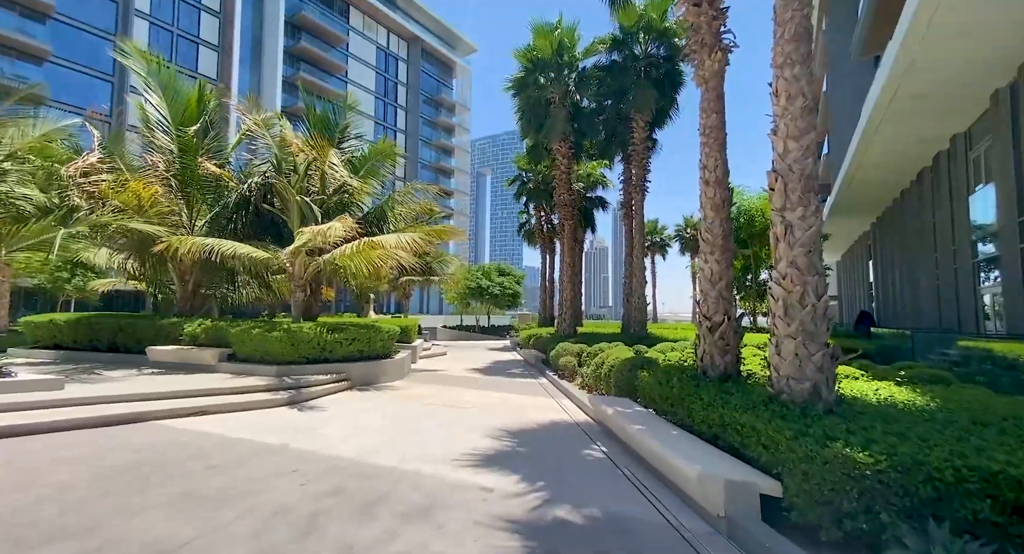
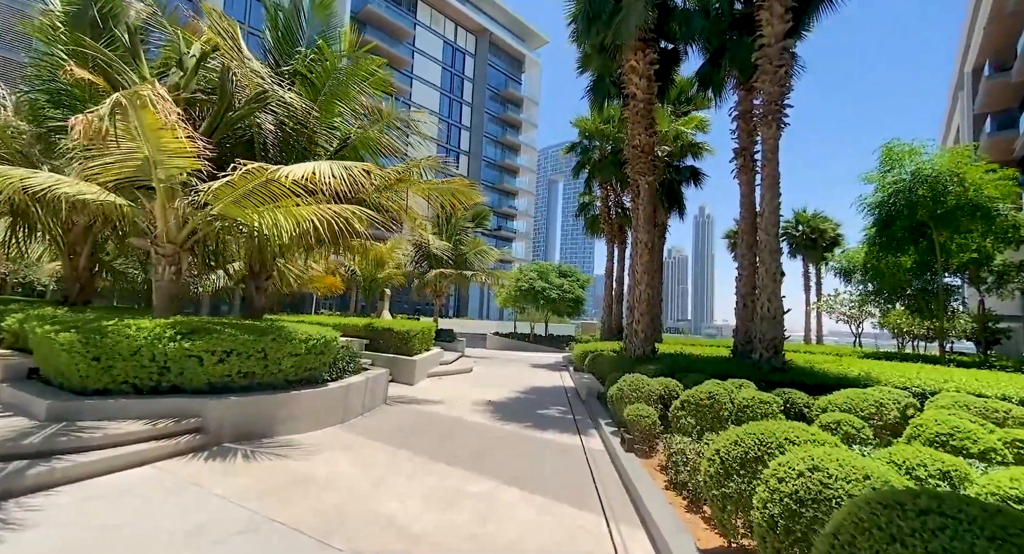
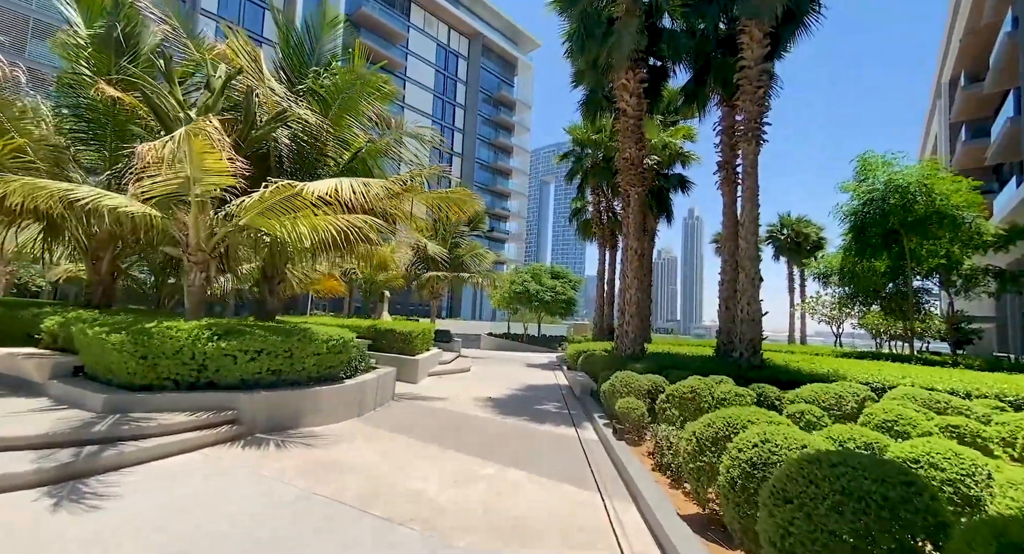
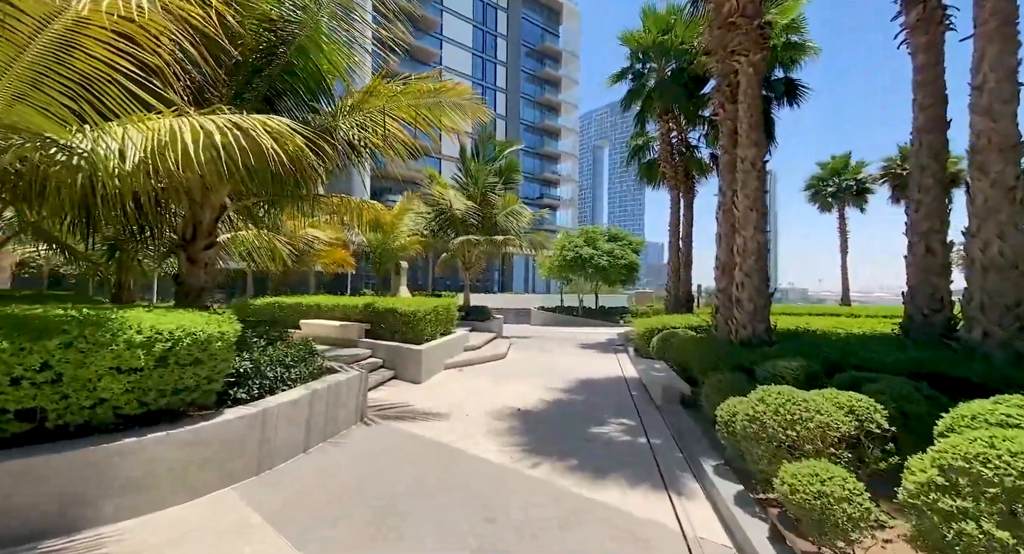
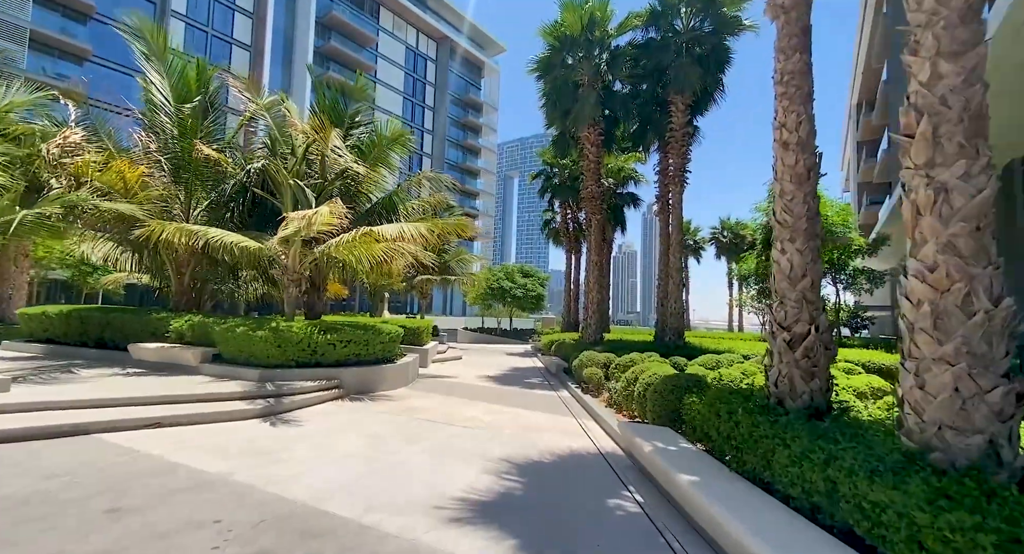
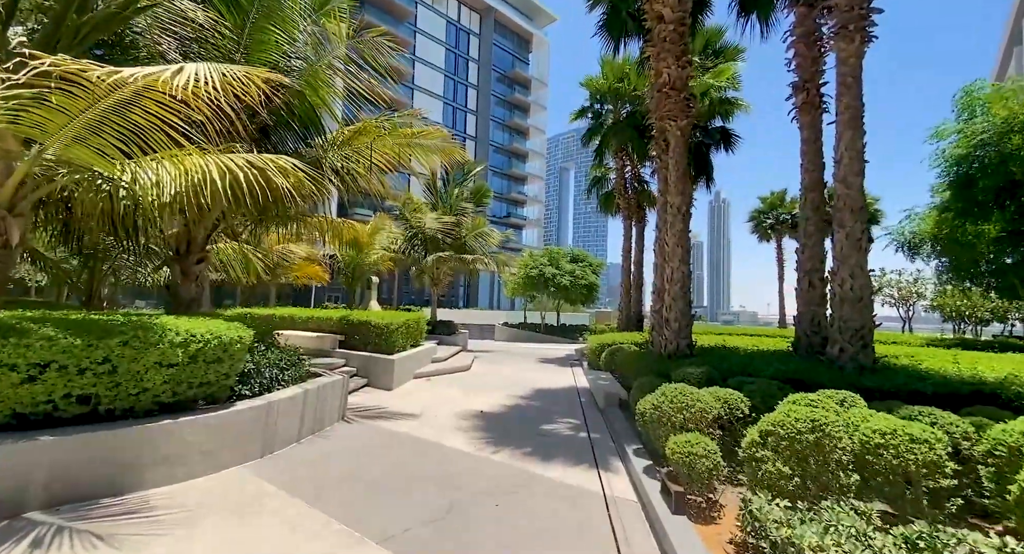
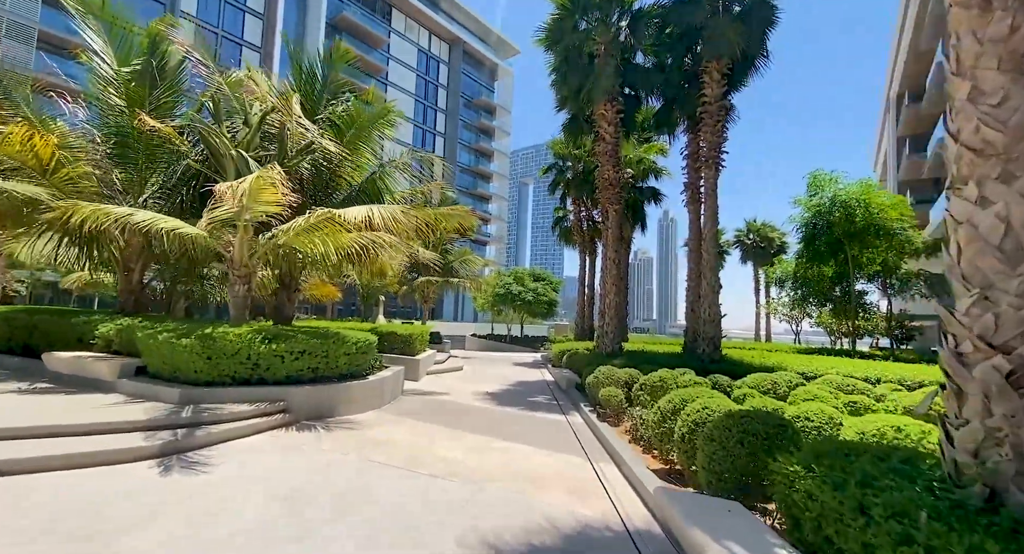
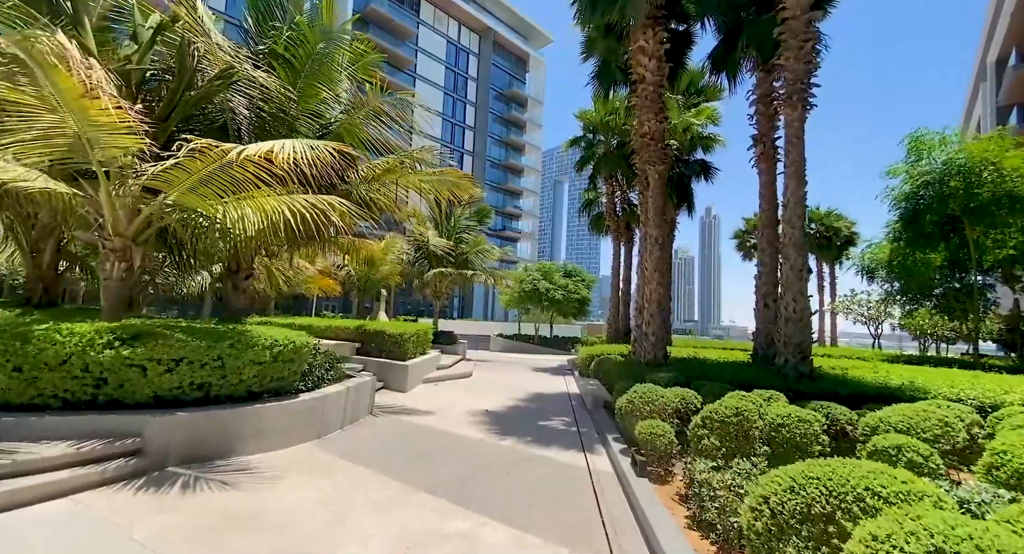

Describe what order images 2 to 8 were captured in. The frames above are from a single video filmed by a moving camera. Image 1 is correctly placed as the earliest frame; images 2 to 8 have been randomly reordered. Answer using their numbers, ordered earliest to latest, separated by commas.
5, 7, 3, 2, 8, 6, 4
